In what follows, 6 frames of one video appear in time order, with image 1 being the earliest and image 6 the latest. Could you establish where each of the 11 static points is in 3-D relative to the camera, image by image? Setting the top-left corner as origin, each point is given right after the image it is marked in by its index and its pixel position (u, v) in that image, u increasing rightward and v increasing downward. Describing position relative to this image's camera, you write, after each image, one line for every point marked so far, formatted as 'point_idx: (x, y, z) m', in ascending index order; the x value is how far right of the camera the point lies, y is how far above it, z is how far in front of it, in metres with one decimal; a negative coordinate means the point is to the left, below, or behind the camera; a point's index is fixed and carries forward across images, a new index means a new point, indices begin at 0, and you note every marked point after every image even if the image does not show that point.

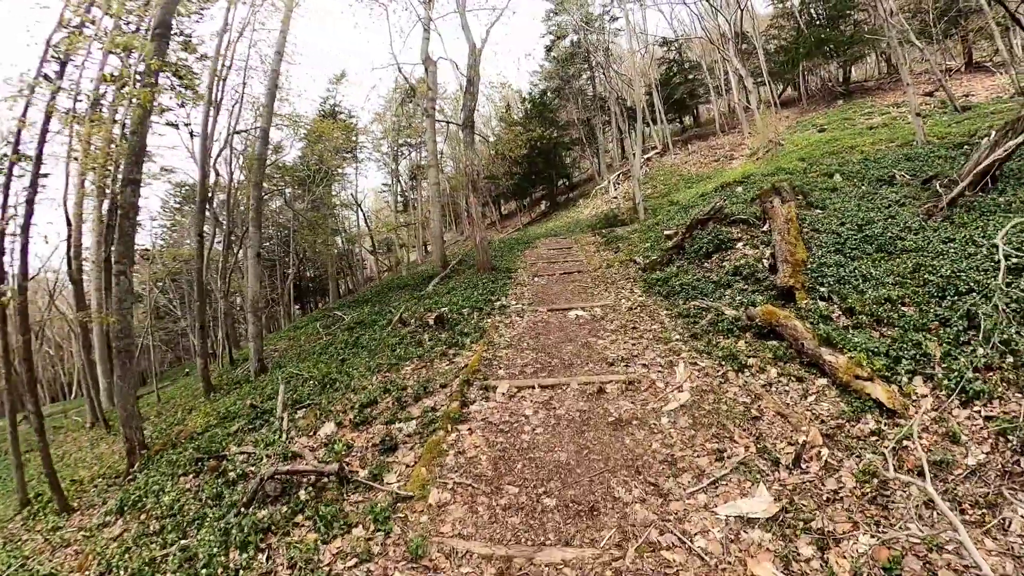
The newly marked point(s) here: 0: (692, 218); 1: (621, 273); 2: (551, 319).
0: (+3.0, +1.1, +11.3) m
1: (+1.7, +0.2, +10.1) m
2: (+0.5, -0.4, +7.6) m
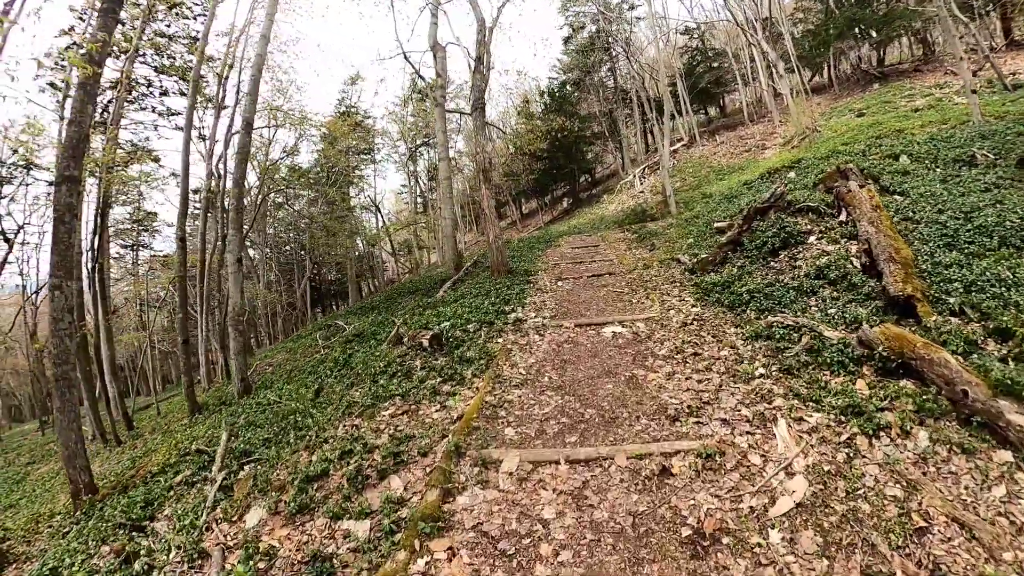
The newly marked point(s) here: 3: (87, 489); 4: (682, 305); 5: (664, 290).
0: (+3.3, +1.0, +9.5) m
1: (+1.9, +0.2, +8.3) m
2: (+0.6, -0.5, +5.9) m
3: (-5.5, -2.6, +8.6) m
4: (+1.7, -0.2, +6.5) m
5: (+1.7, 0.0, +7.4) m
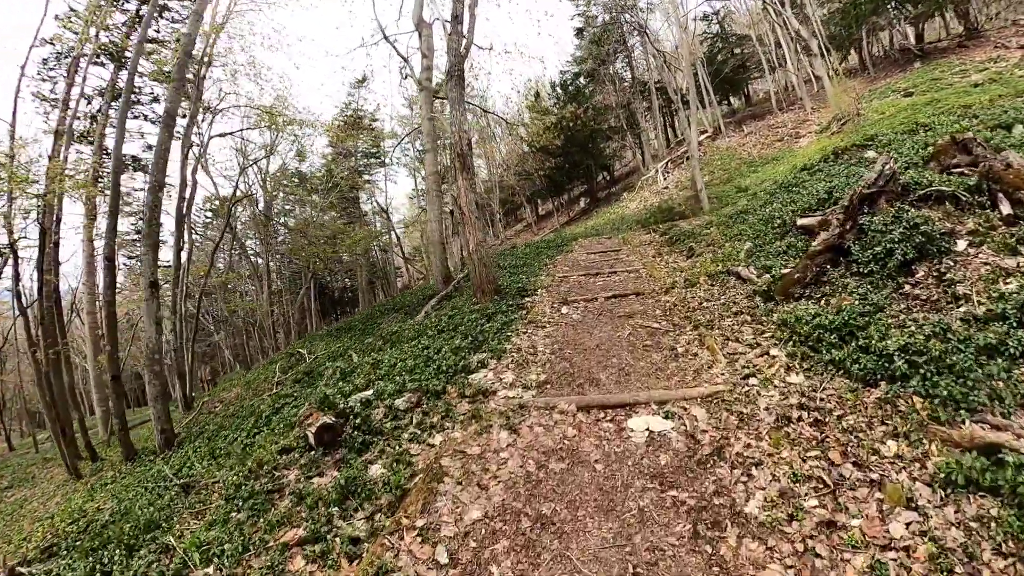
0: (+3.1, +0.8, +6.7) m
1: (+1.7, -0.1, +5.5) m
2: (+0.4, -0.7, +3.2) m
3: (-5.7, -3.0, +6.0) m
4: (+1.4, -0.5, +3.7) m
5: (+1.5, -0.3, +4.6) m
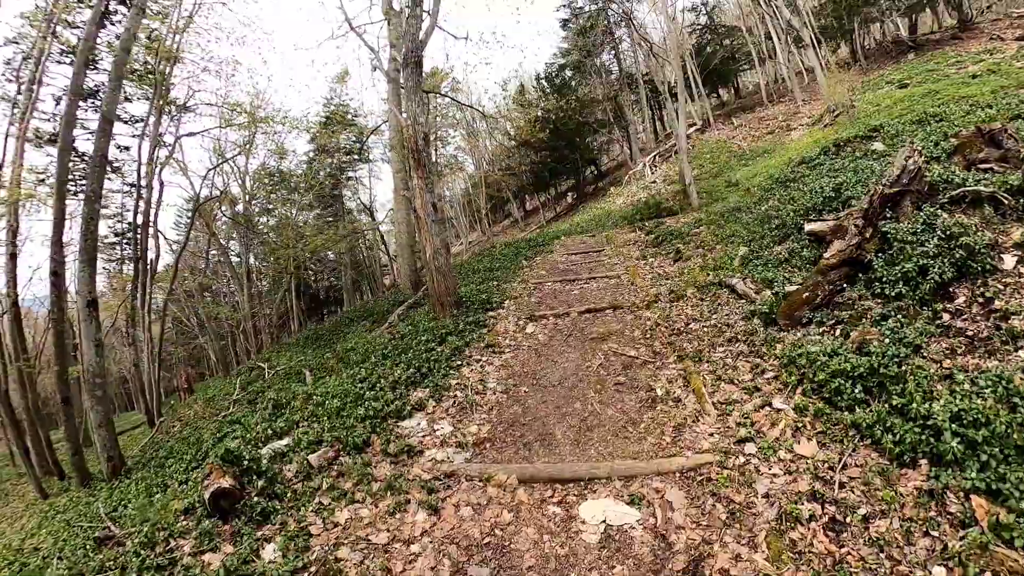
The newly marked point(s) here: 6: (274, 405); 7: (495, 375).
0: (+2.7, +0.7, +5.8) m
1: (+1.4, -0.2, +4.7) m
2: (+0.1, -0.9, +2.3) m
3: (-6.0, -3.2, +5.1) m
4: (+1.1, -0.6, +2.8) m
5: (+1.2, -0.4, +3.7) m
6: (-2.3, -1.1, +6.4) m
7: (-0.1, -0.6, +4.4) m
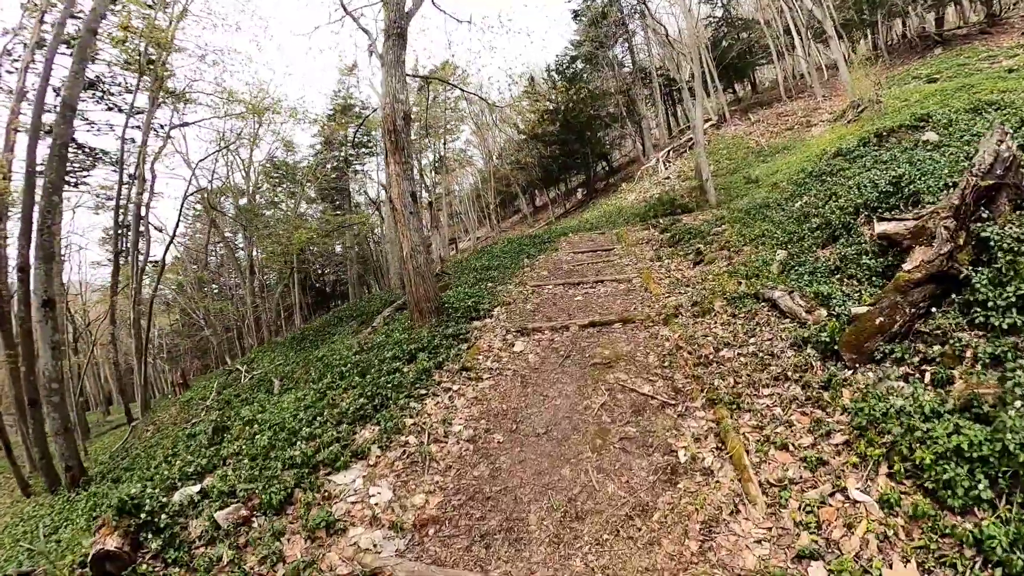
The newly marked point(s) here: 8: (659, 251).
0: (+2.7, +0.6, +4.8) m
1: (+1.3, -0.3, +3.6) m
2: (-0.1, -1.0, +1.3) m
3: (-6.1, -3.1, +4.2) m
4: (+1.0, -0.7, +1.8) m
5: (+1.0, -0.5, +2.7) m
6: (-2.4, -1.1, +5.4) m
7: (-0.3, -0.6, +3.4) m
8: (+1.8, +0.4, +8.4) m
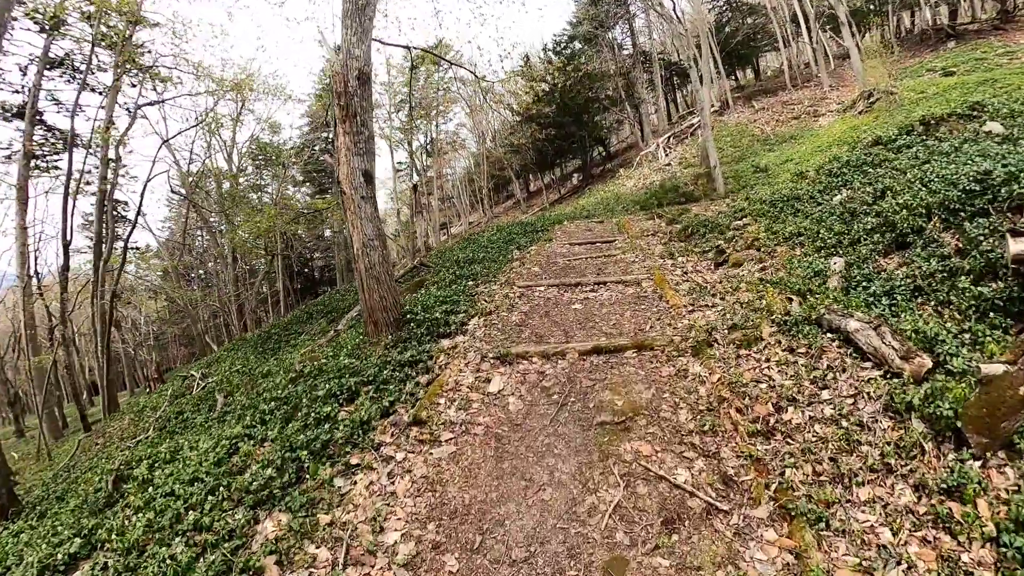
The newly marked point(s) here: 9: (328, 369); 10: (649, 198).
0: (+2.5, +0.5, +3.6) m
1: (+1.2, -0.4, +2.5) m
2: (-0.2, -1.1, +0.1) m
3: (-6.3, -3.2, +3.0) m
4: (+0.9, -0.8, +0.7) m
5: (+0.9, -0.7, +1.5) m
6: (-2.6, -1.2, +4.2) m
7: (-0.4, -0.7, +2.3) m
8: (+1.7, +0.4, +7.2) m
9: (-1.1, -0.5, +4.1) m
10: (+2.8, +1.8, +13.3) m
